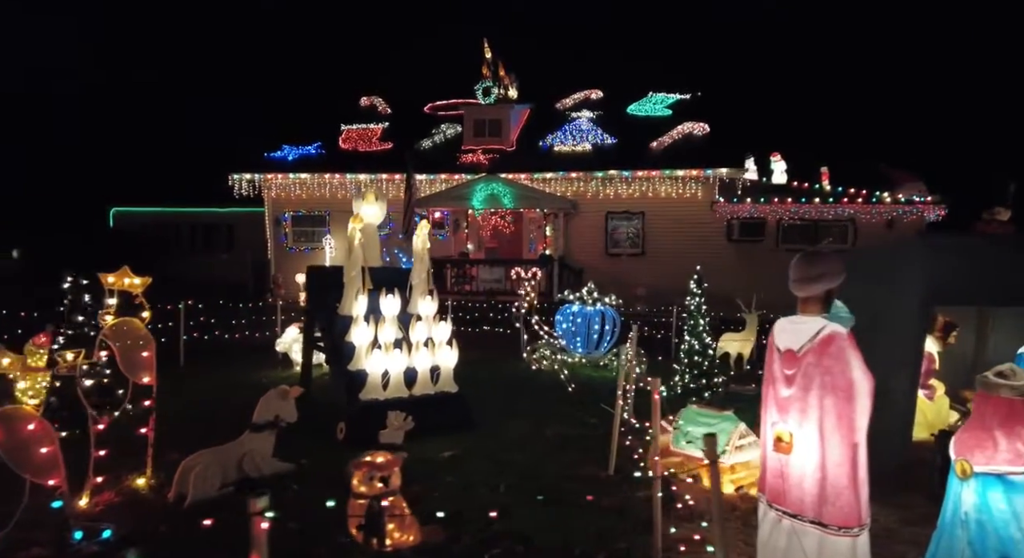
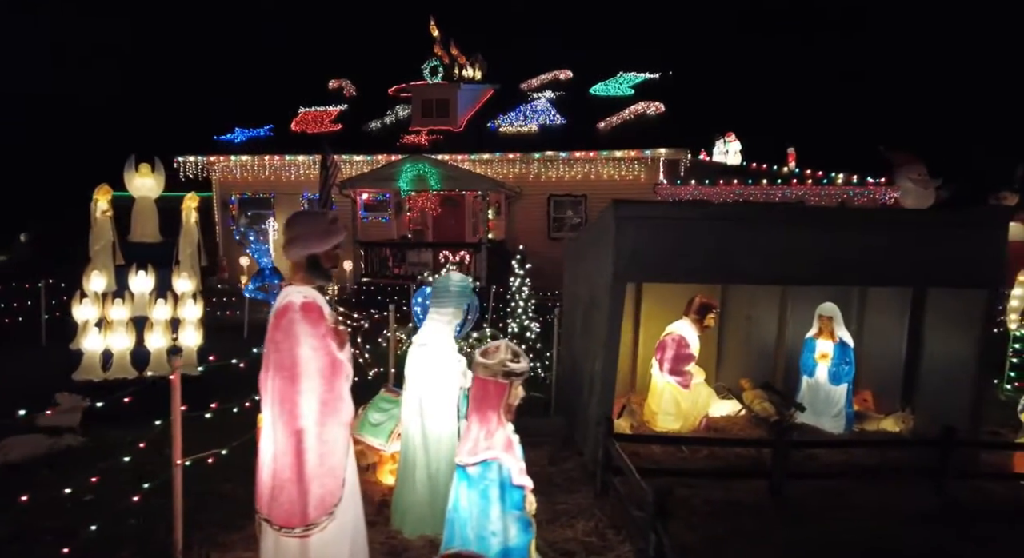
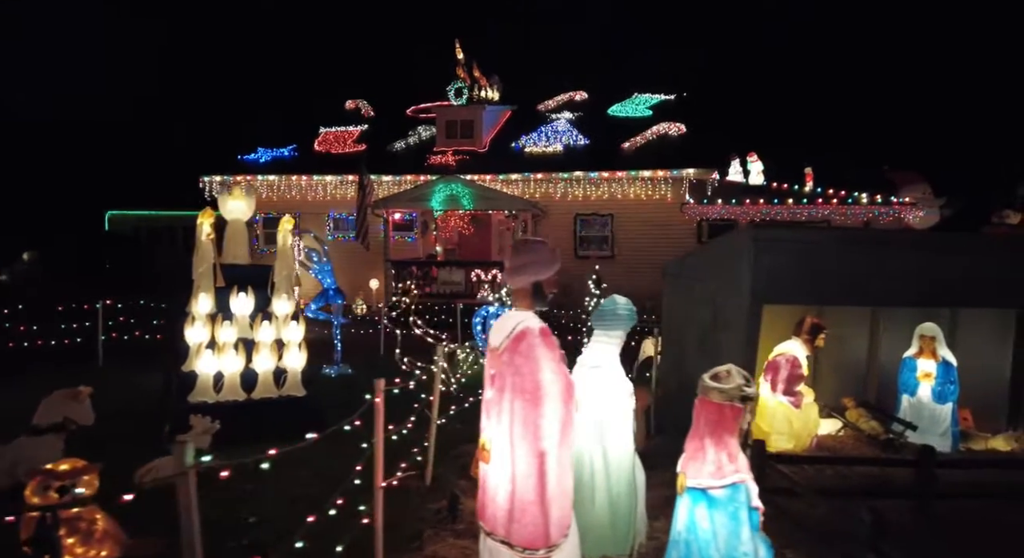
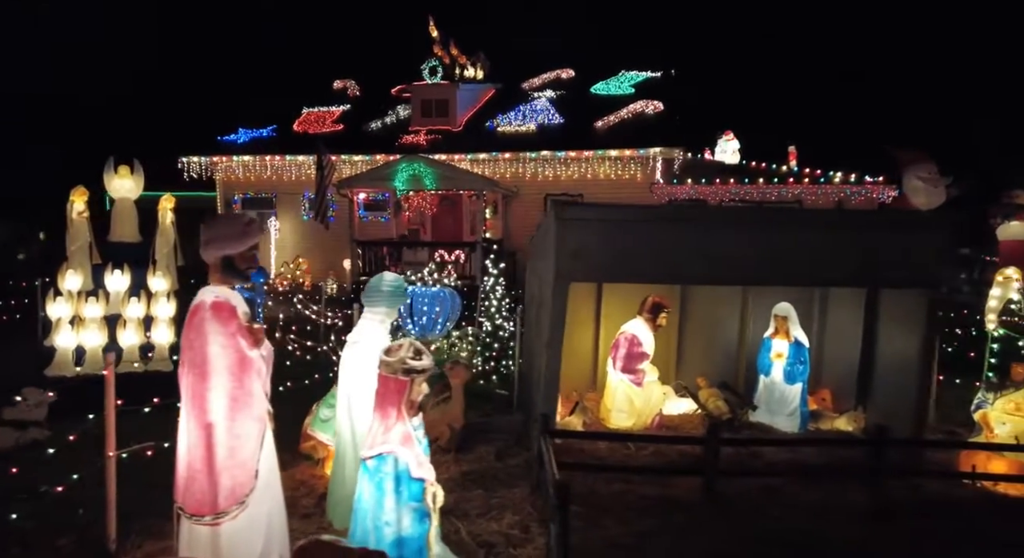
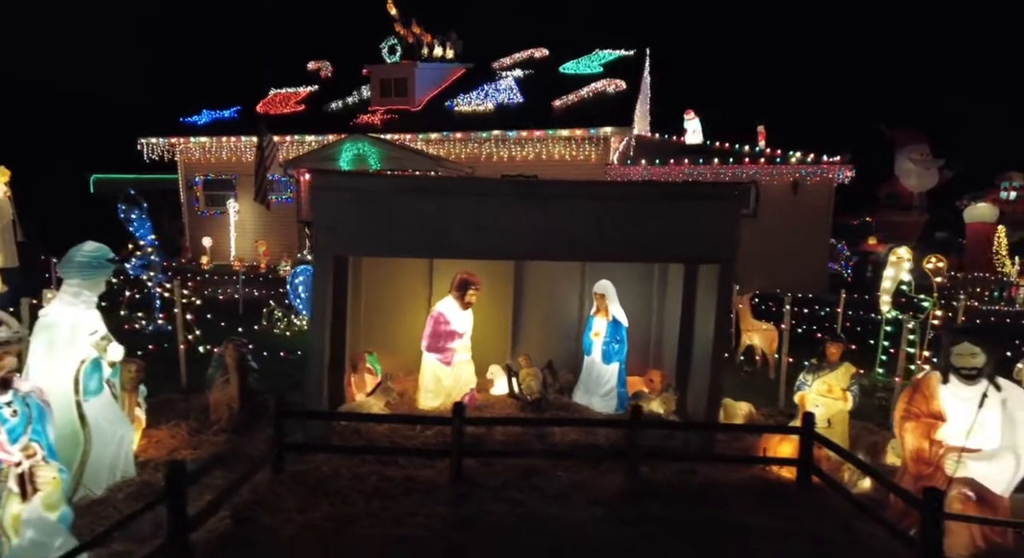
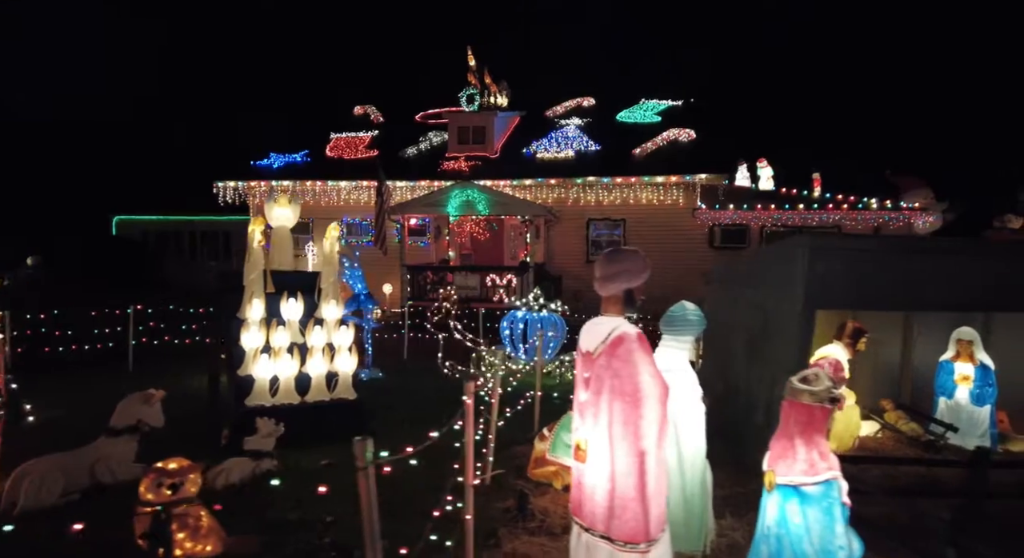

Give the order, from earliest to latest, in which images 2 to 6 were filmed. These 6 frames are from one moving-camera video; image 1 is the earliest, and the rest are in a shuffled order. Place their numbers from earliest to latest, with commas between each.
6, 3, 2, 4, 5
